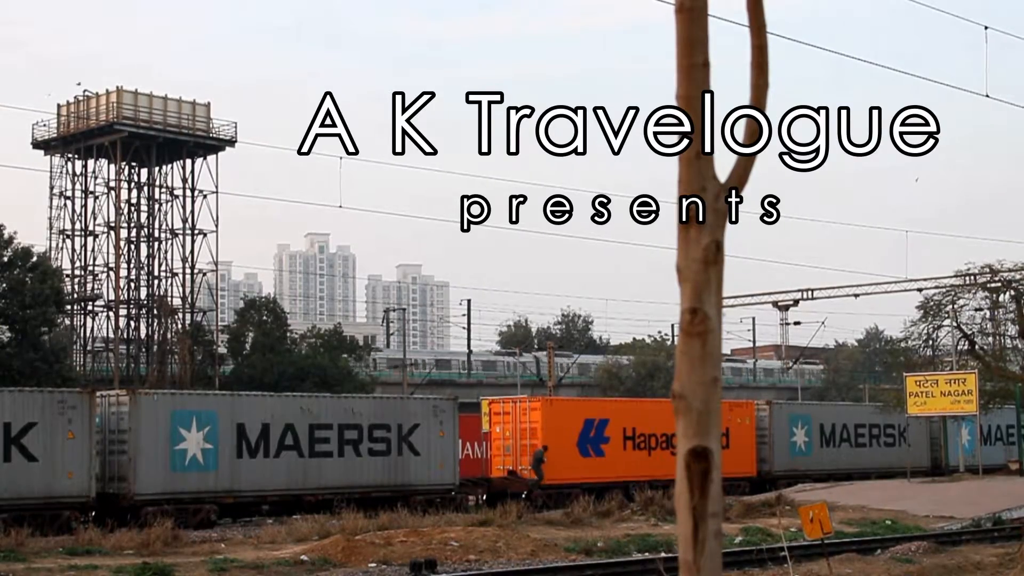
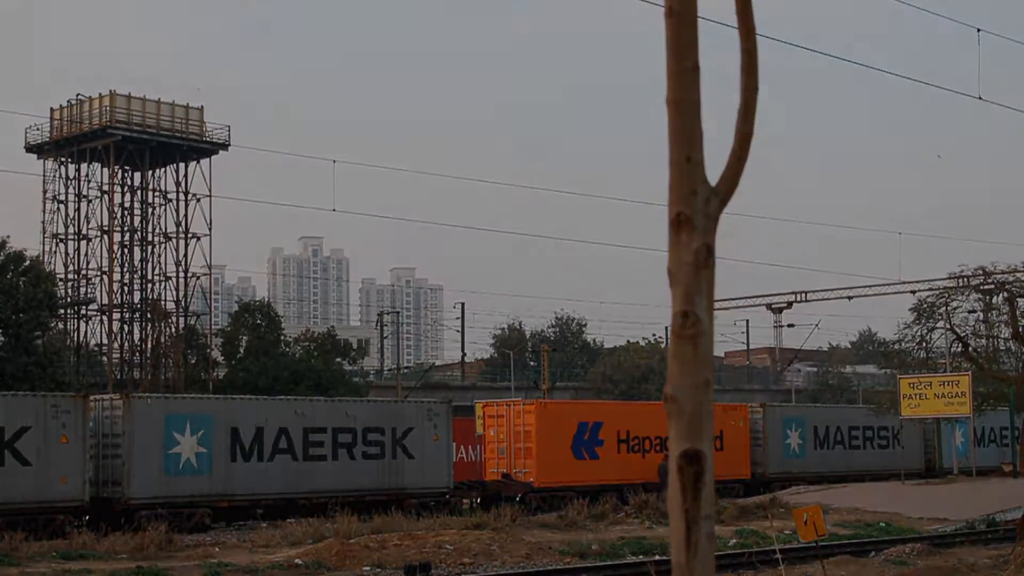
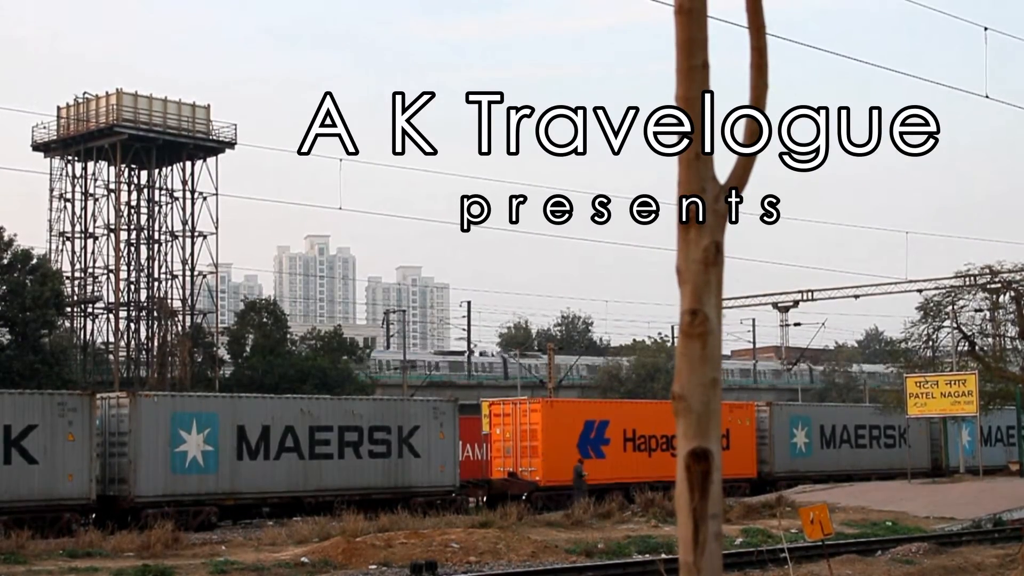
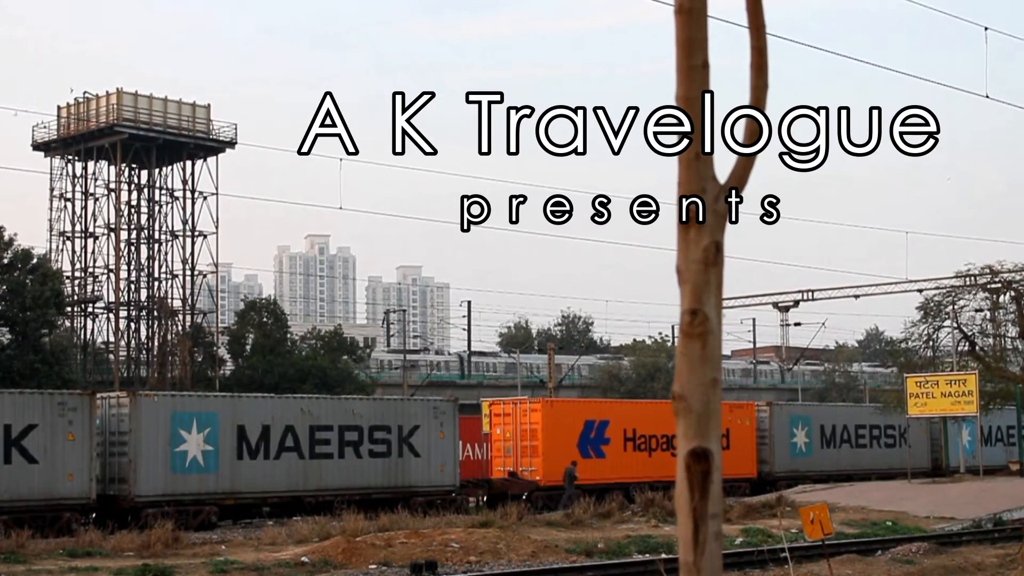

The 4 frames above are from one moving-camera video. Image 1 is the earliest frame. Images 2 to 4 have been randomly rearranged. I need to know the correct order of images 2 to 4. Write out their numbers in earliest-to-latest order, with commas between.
4, 3, 2
